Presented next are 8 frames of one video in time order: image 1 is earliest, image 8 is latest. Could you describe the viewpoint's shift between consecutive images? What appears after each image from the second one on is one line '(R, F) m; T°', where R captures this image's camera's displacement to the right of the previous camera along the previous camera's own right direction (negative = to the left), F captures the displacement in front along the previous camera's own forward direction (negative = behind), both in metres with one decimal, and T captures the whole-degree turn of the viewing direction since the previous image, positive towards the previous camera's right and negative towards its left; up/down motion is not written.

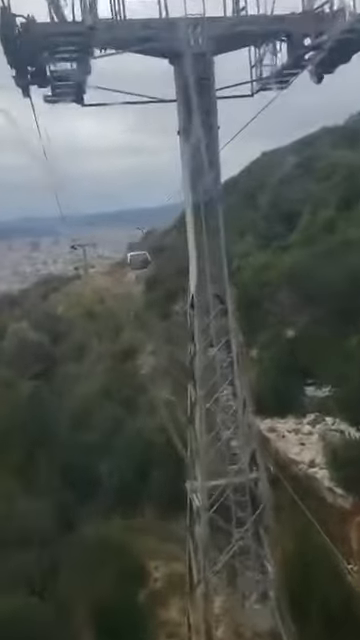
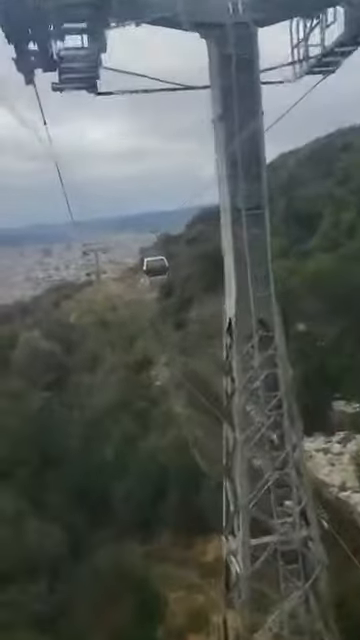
(0.0, +0.2) m; -1°
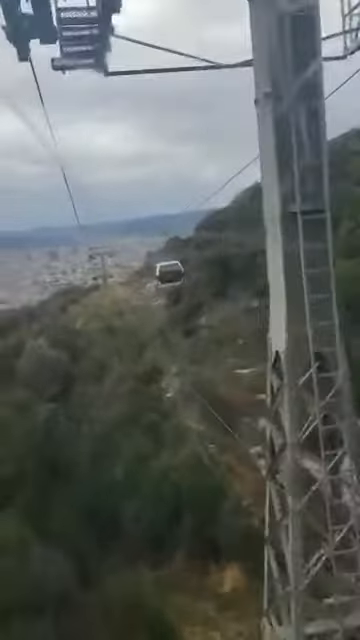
(0.0, +0.2) m; -1°
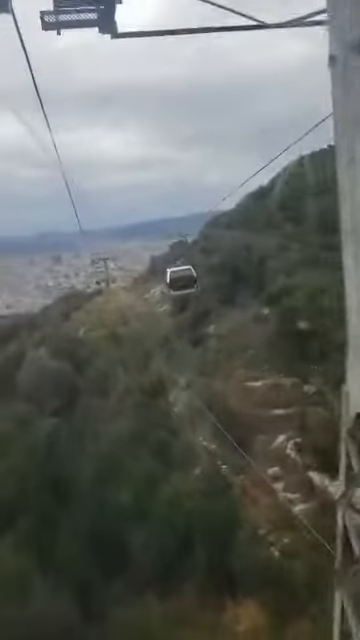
(0.0, +0.2) m; 0°
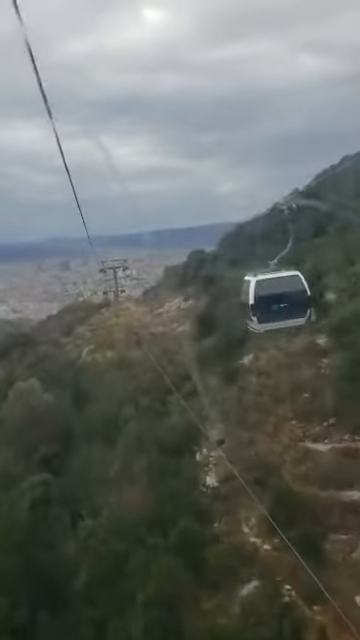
(-0.2, +1.1) m; -1°
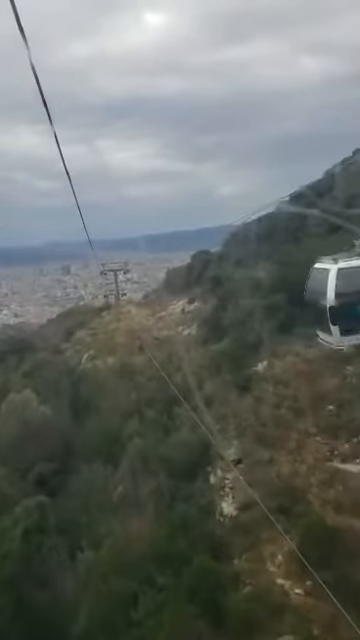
(+0.2, -1.2) m; 0°
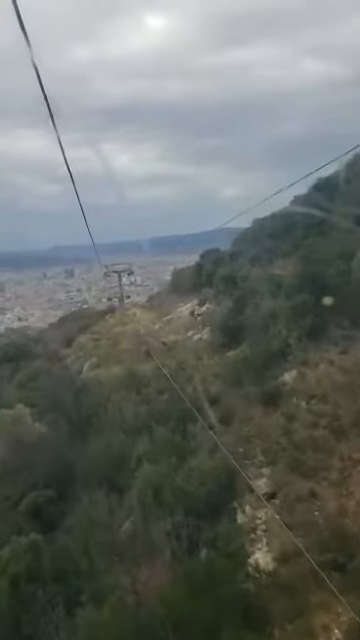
(-0.1, +0.4) m; 0°
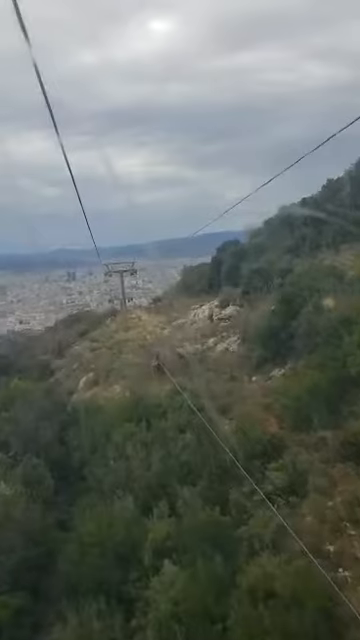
(+0.1, -0.9) m; 0°
